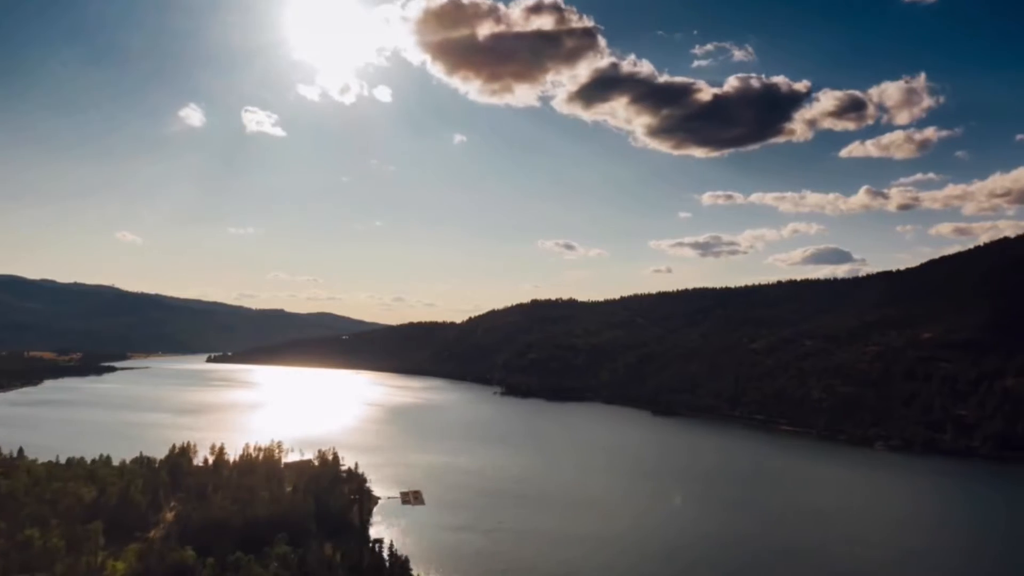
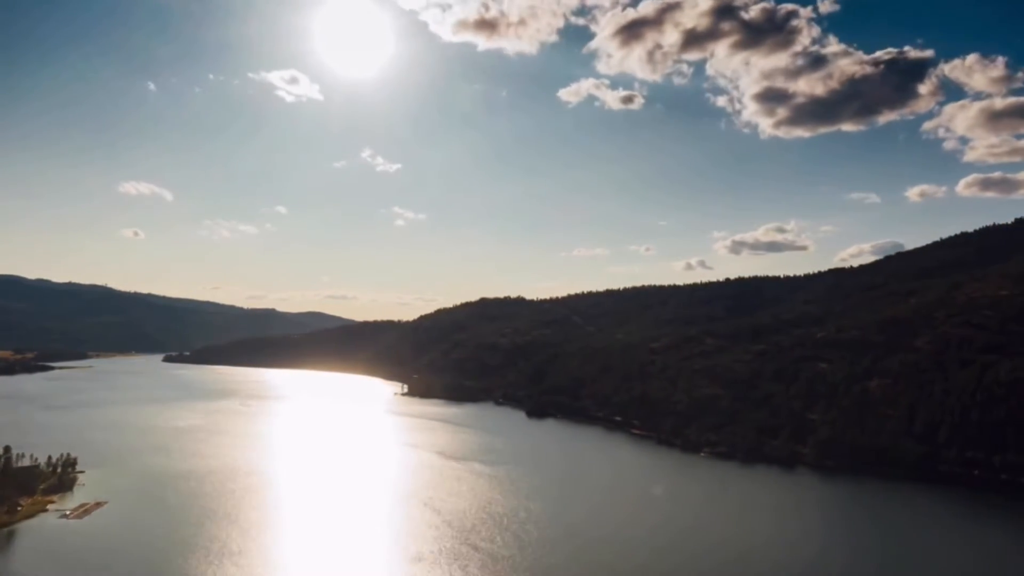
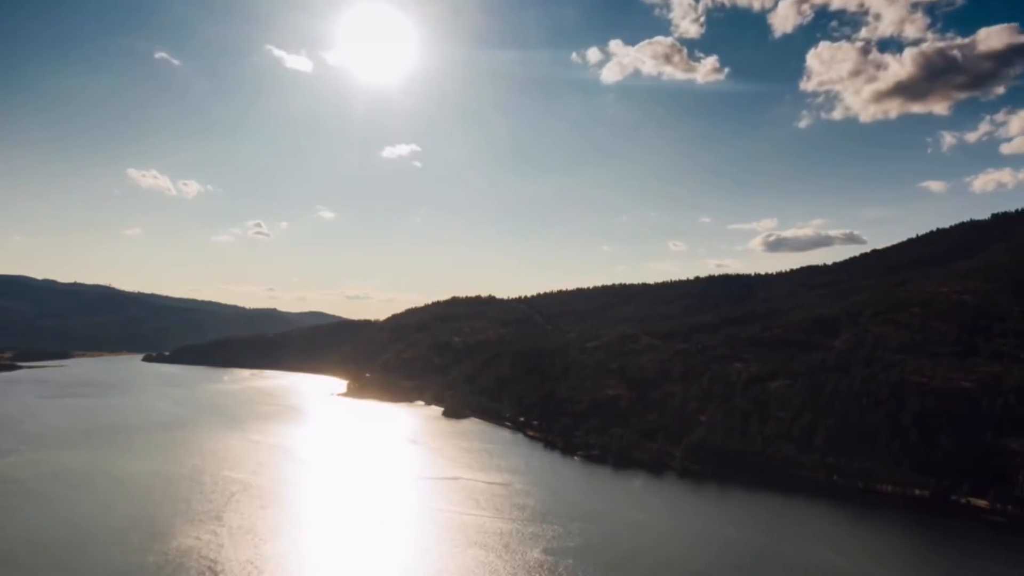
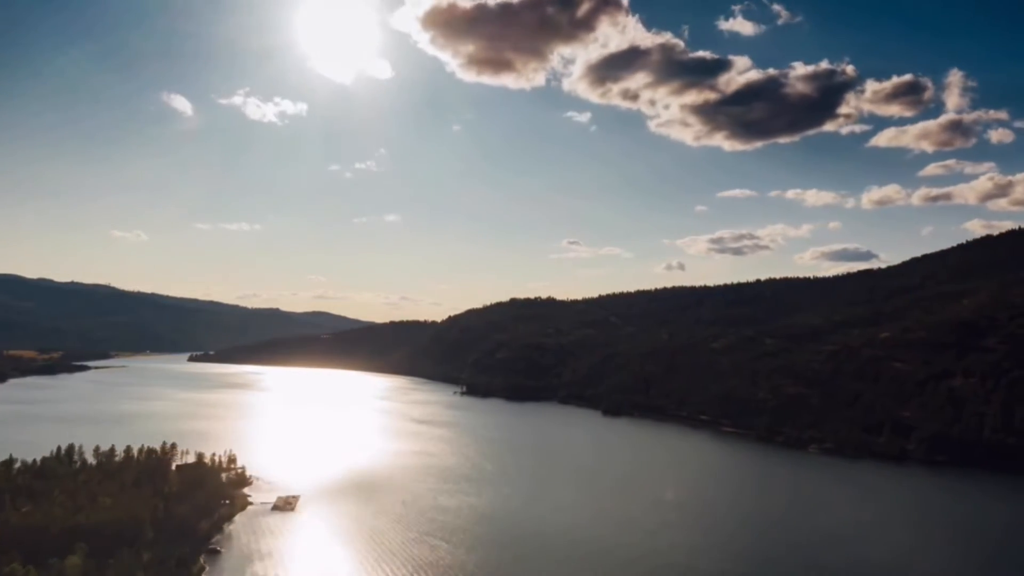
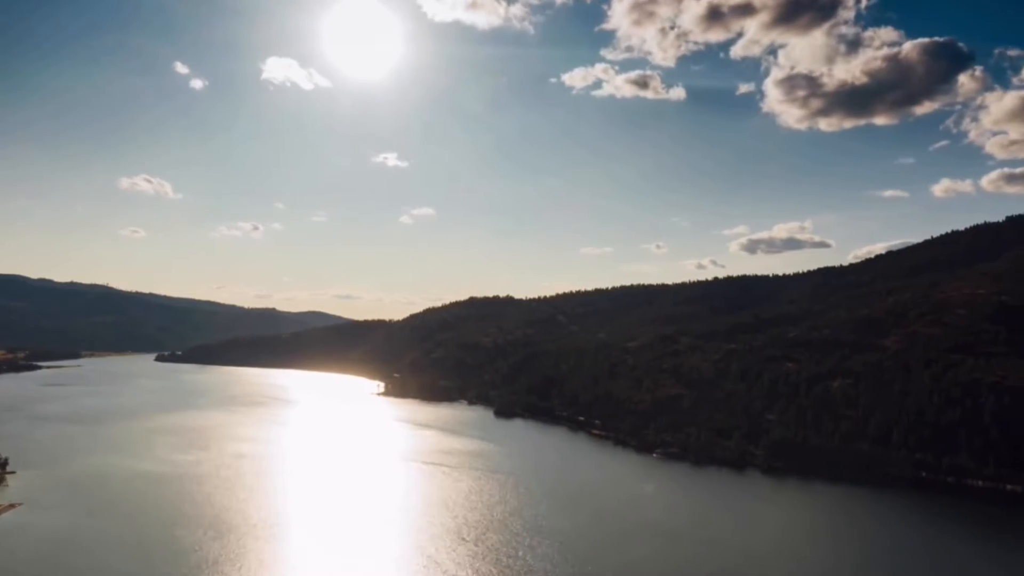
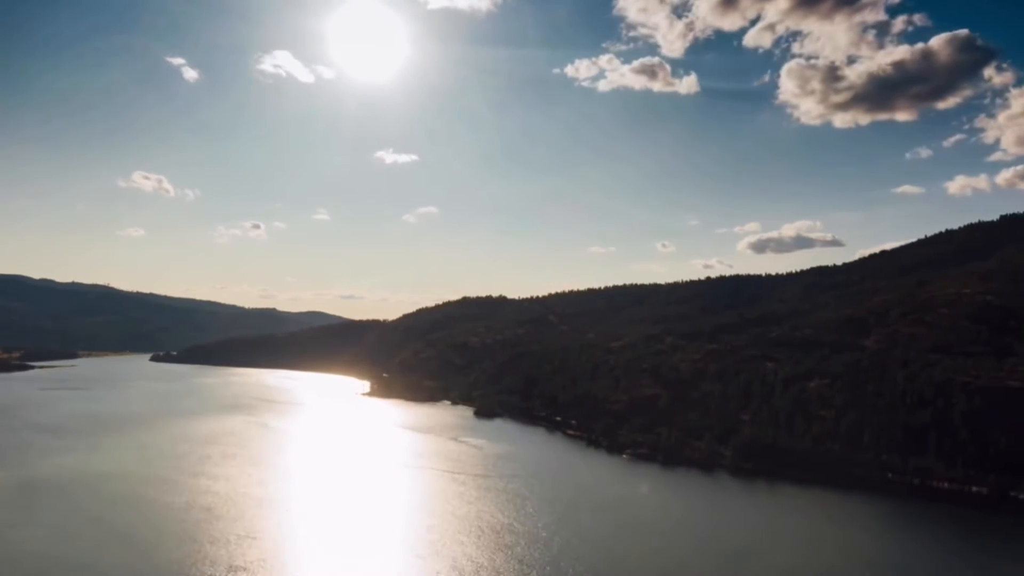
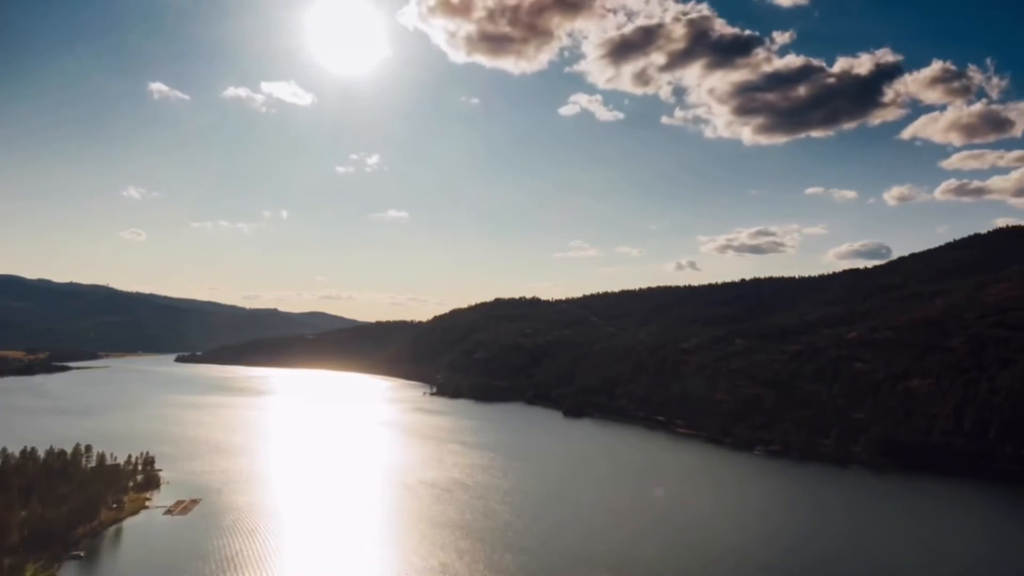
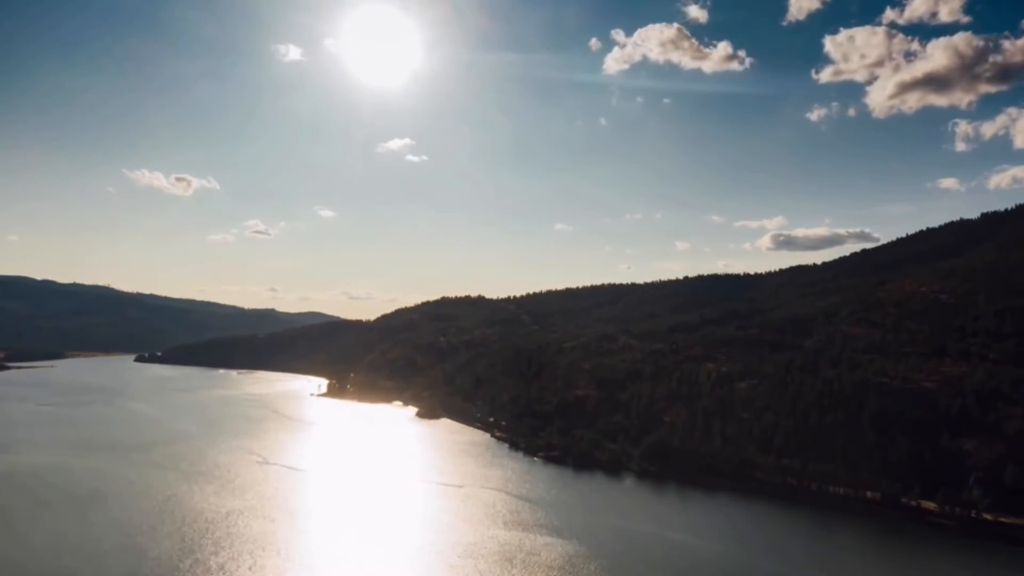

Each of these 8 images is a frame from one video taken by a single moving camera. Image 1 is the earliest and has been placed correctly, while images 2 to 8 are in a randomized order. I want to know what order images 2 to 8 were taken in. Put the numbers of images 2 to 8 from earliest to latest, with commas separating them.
4, 7, 2, 5, 6, 3, 8
